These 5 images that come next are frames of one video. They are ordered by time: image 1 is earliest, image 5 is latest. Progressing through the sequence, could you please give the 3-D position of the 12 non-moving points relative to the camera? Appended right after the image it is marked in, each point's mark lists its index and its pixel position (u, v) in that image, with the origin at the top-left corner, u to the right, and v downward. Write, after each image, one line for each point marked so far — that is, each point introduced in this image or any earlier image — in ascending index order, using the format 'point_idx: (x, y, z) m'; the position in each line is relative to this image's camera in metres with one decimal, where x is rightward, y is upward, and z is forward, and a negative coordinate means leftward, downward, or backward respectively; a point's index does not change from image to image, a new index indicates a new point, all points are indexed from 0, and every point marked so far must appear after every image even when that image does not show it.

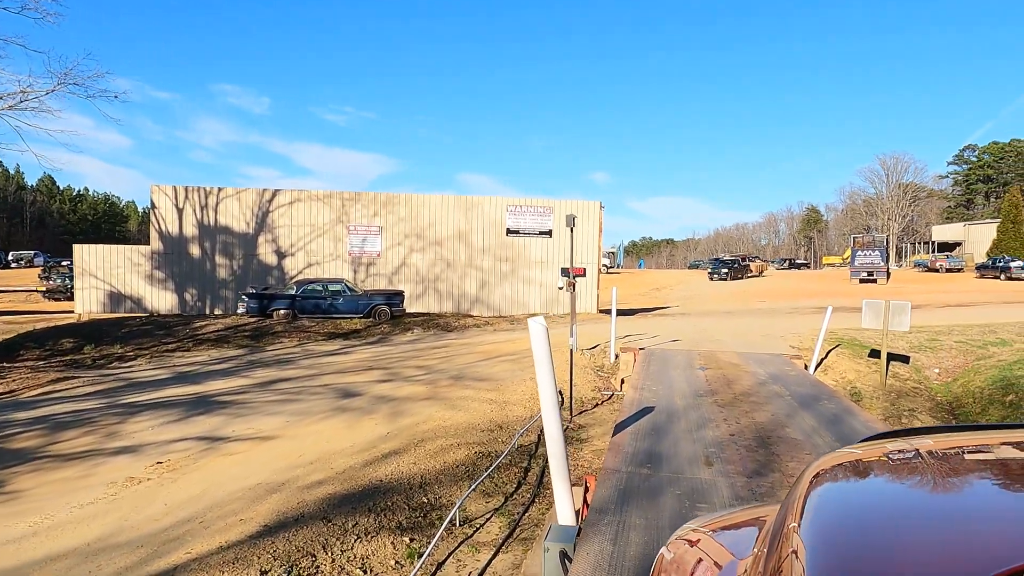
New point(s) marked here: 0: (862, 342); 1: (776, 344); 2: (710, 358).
0: (+6.7, -1.1, +14.4) m
1: (+4.9, -1.0, +13.9) m
2: (+3.0, -1.0, +11.4) m
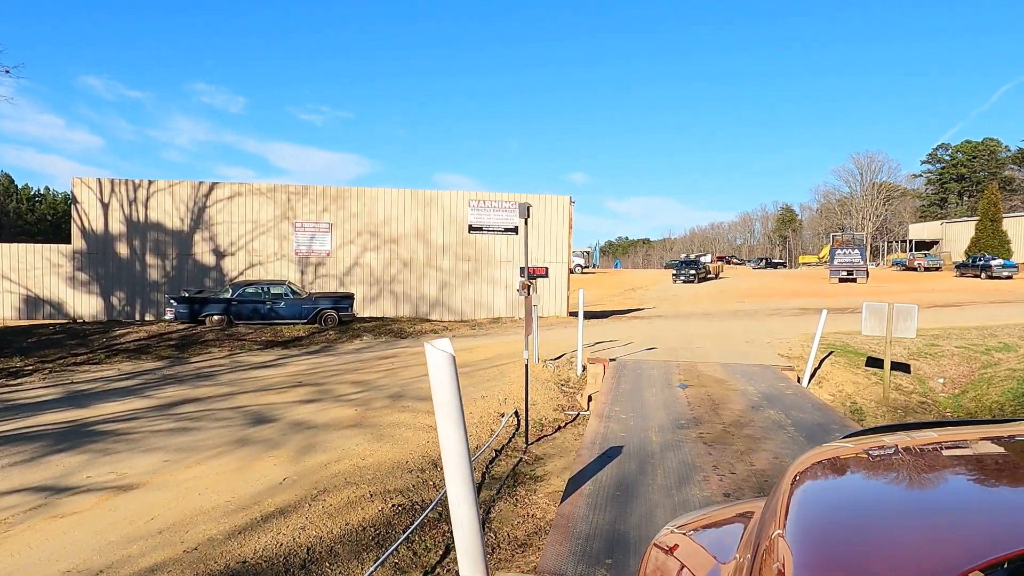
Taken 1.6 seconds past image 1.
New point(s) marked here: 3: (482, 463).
0: (+6.0, -1.1, +13.0) m
1: (+4.2, -1.1, +12.4) m
2: (+2.3, -1.1, +9.8) m
3: (-0.3, -1.7, +7.4) m
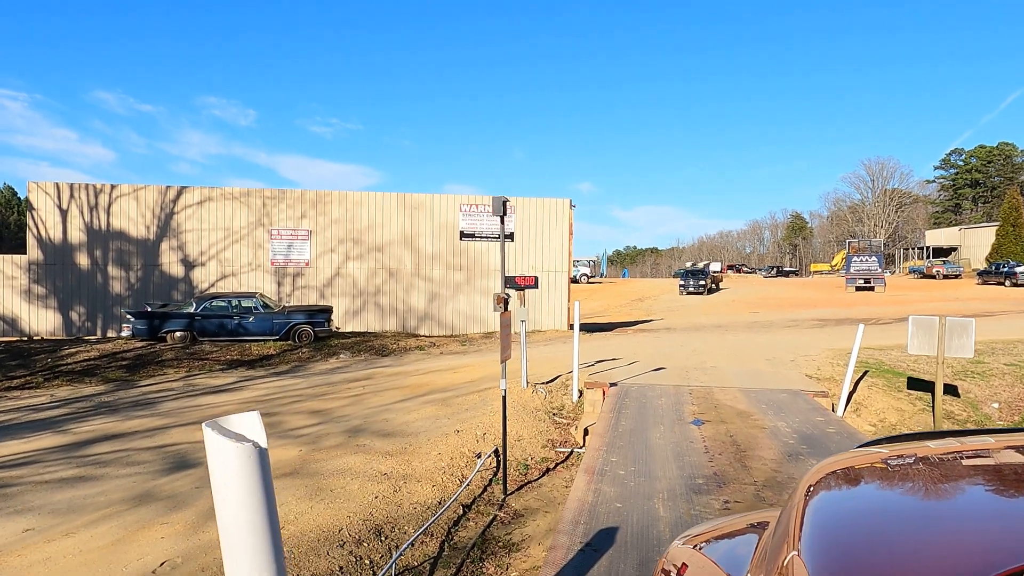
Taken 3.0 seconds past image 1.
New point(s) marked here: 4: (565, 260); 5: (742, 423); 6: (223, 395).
0: (+5.8, -1.2, +11.3) m
1: (+4.0, -1.2, +10.8) m
2: (+2.1, -1.2, +8.2) m
3: (-0.5, -1.8, +5.8) m
4: (+1.3, +0.7, +18.5) m
5: (+2.1, -1.2, +6.7) m
6: (-4.2, -1.6, +10.9) m
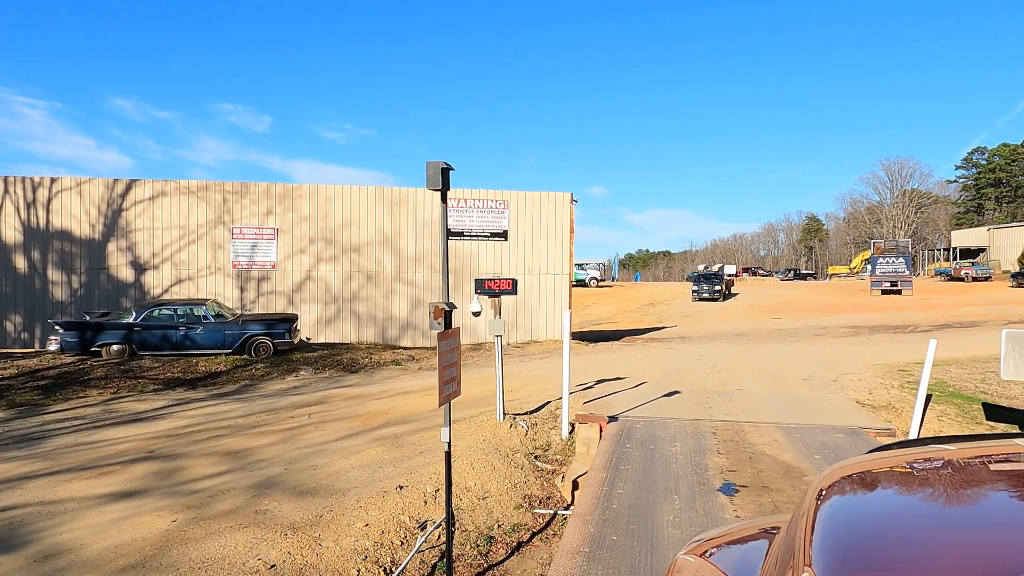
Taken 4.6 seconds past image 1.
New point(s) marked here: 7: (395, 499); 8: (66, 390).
0: (+5.5, -1.3, +9.2) m
1: (+3.7, -1.3, +8.7) m
2: (+1.8, -1.2, +6.1) m
3: (-0.9, -1.9, +3.8) m
4: (+1.2, +0.6, +16.5) m
5: (+1.8, -1.3, +4.6) m
6: (-4.5, -1.6, +8.9) m
7: (-0.9, -1.6, +5.7) m
8: (-6.5, -1.5, +11.0) m
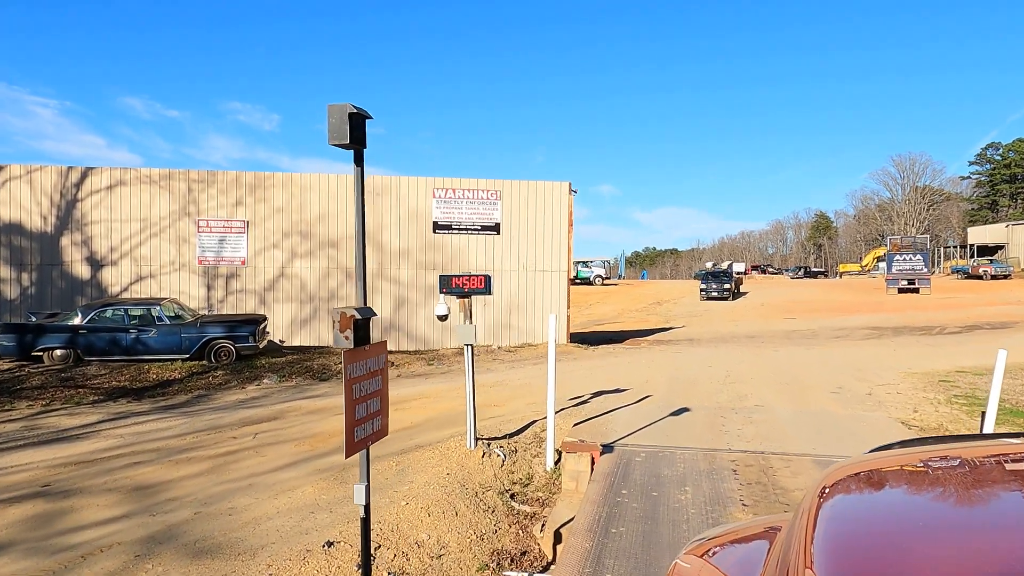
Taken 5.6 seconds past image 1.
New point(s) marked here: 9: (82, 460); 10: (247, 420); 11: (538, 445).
0: (+5.3, -1.3, +7.8) m
1: (+3.5, -1.3, +7.3) m
2: (+1.6, -1.2, +4.8) m
3: (-1.1, -1.9, +2.4) m
4: (+1.0, +0.6, +15.1) m
5: (+1.5, -1.3, +3.3) m
6: (-4.7, -1.6, +7.6) m
7: (-1.1, -1.6, +4.4) m
8: (-6.7, -1.5, +9.7) m
9: (-4.0, -1.6, +7.0) m
10: (-3.1, -1.5, +8.8) m
11: (+0.2, -1.4, +6.7) m
